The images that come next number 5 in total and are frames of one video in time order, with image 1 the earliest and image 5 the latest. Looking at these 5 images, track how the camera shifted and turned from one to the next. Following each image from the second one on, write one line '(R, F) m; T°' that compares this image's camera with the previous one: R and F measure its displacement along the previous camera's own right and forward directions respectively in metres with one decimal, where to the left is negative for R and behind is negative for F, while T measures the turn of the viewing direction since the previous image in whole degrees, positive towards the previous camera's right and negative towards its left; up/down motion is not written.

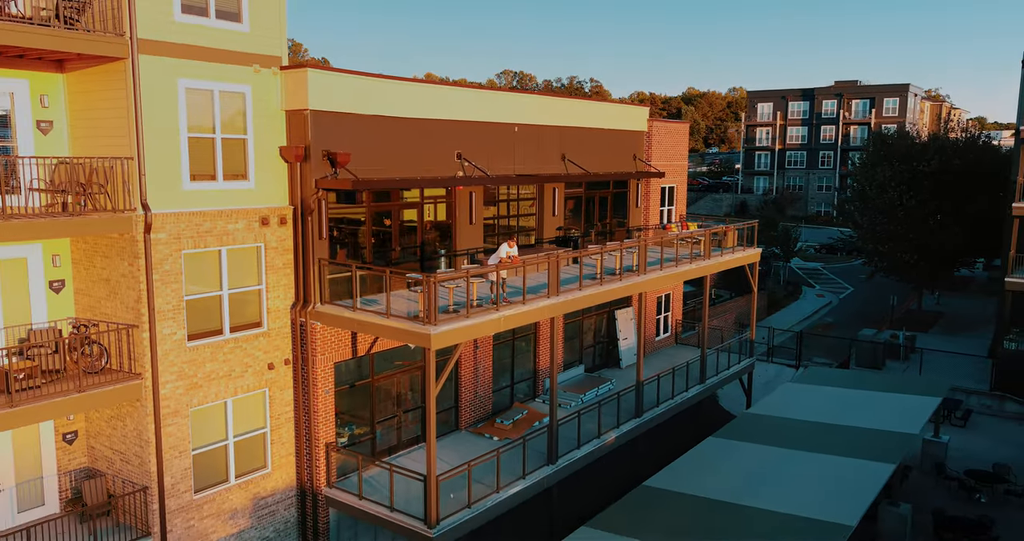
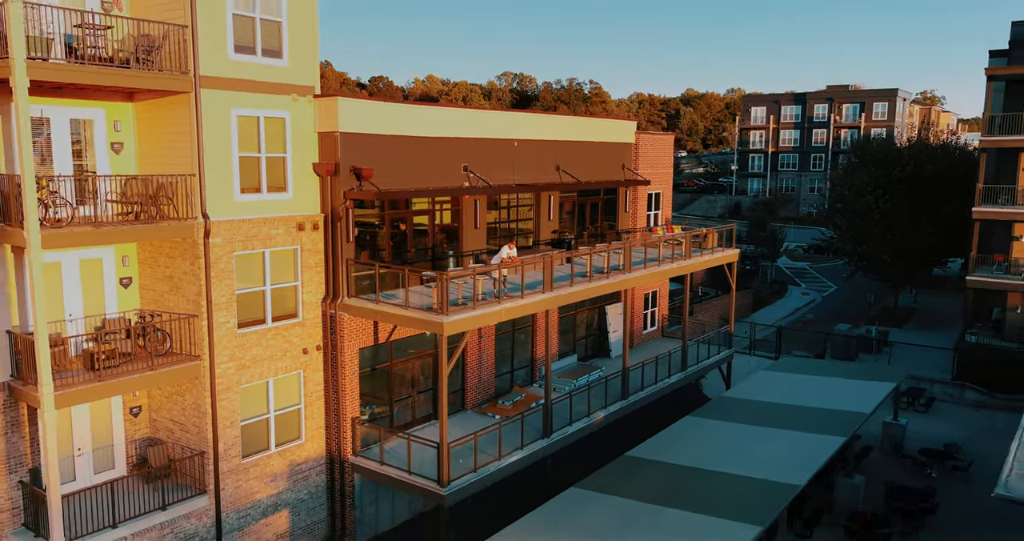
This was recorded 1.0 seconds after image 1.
(0.0, -2.2) m; 0°
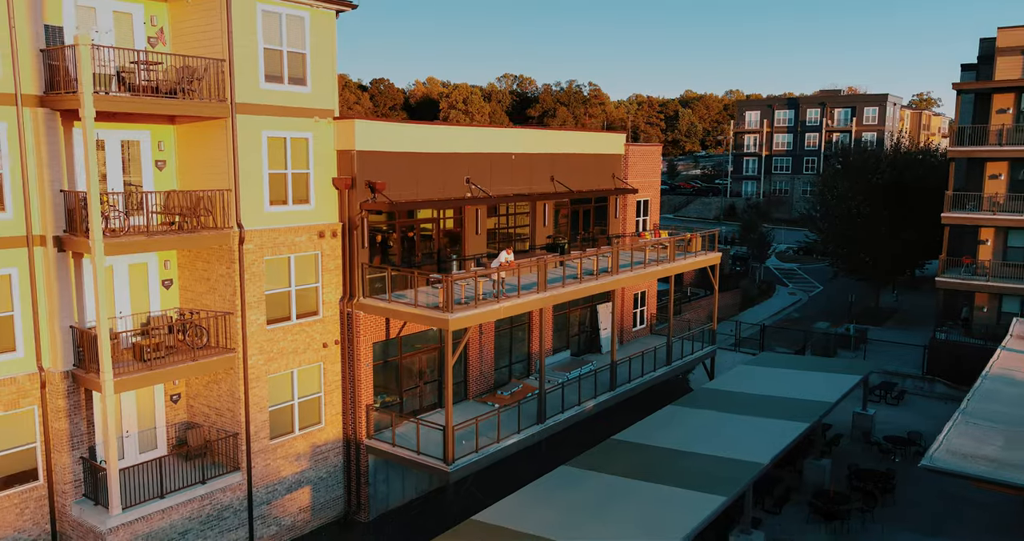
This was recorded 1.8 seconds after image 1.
(+0.1, -1.9) m; 0°
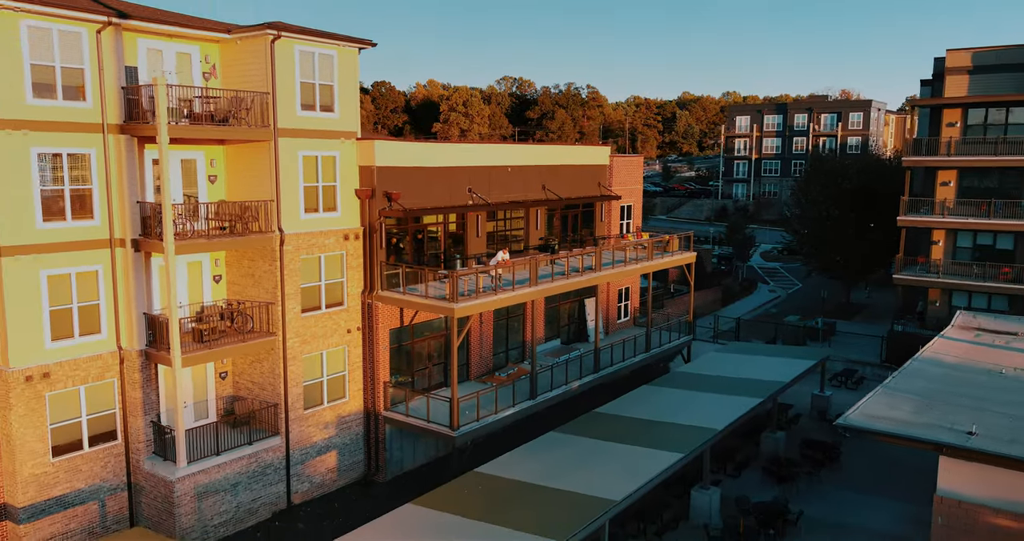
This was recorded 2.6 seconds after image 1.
(+0.1, -3.1) m; 0°
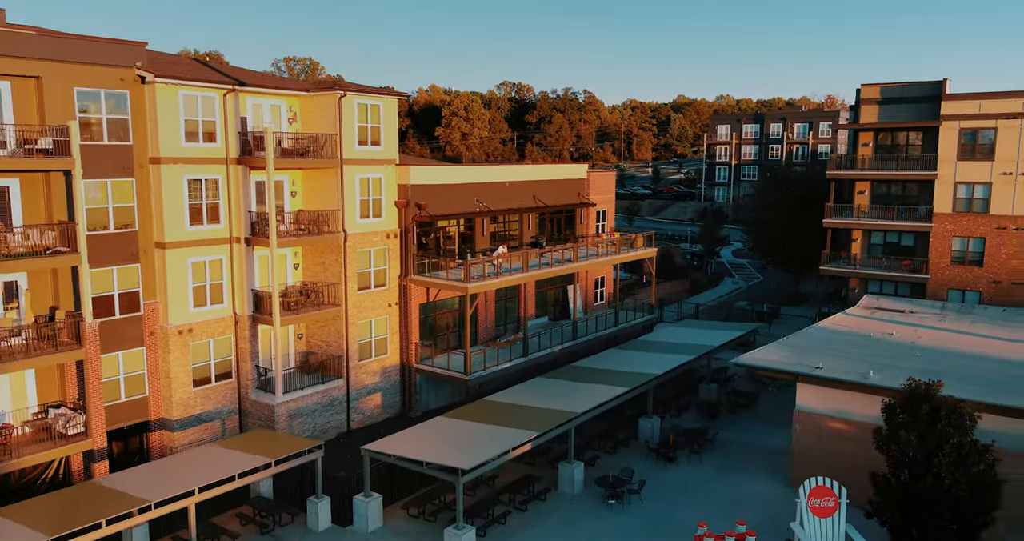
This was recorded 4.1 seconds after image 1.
(+0.1, -7.4) m; 0°
